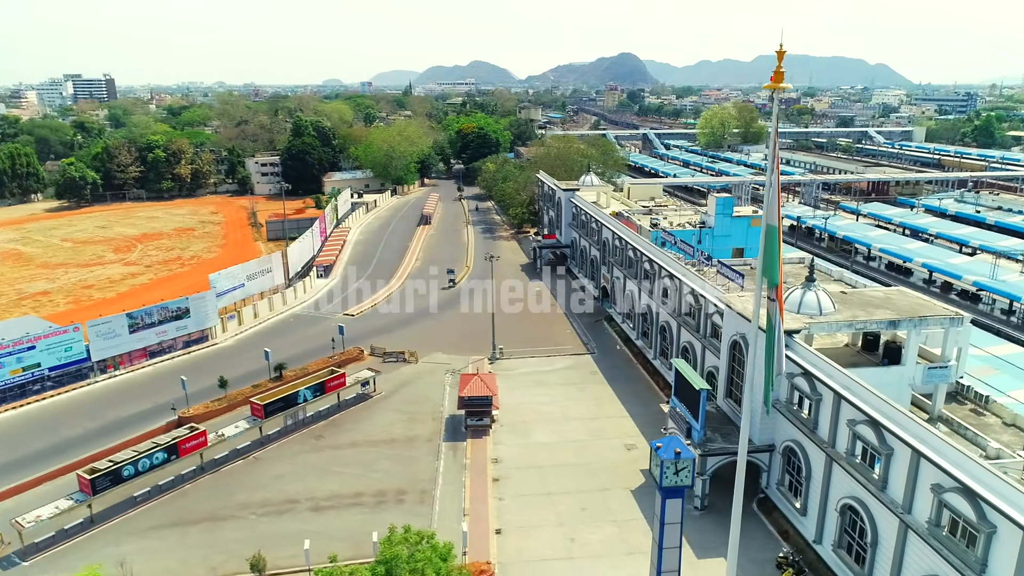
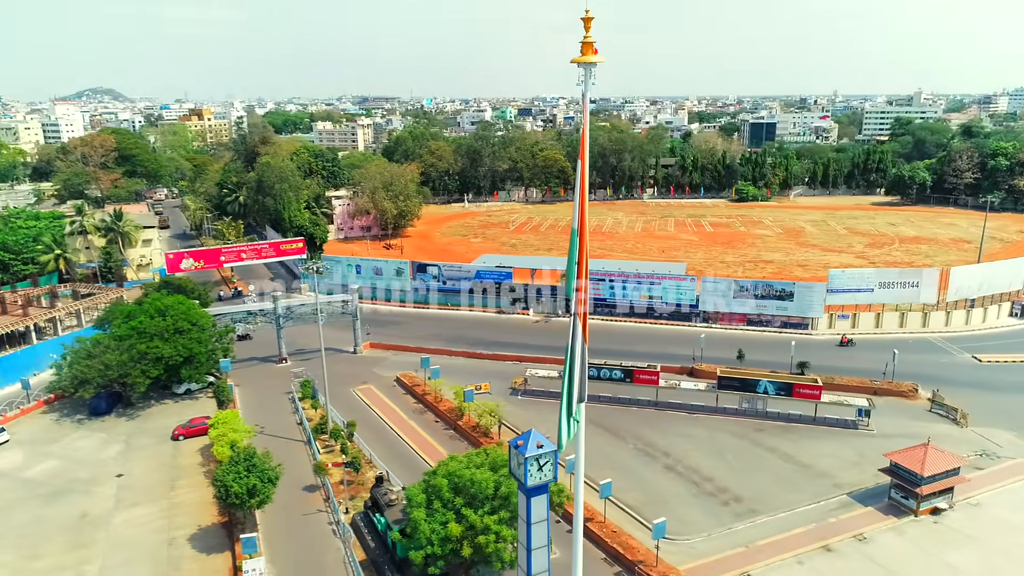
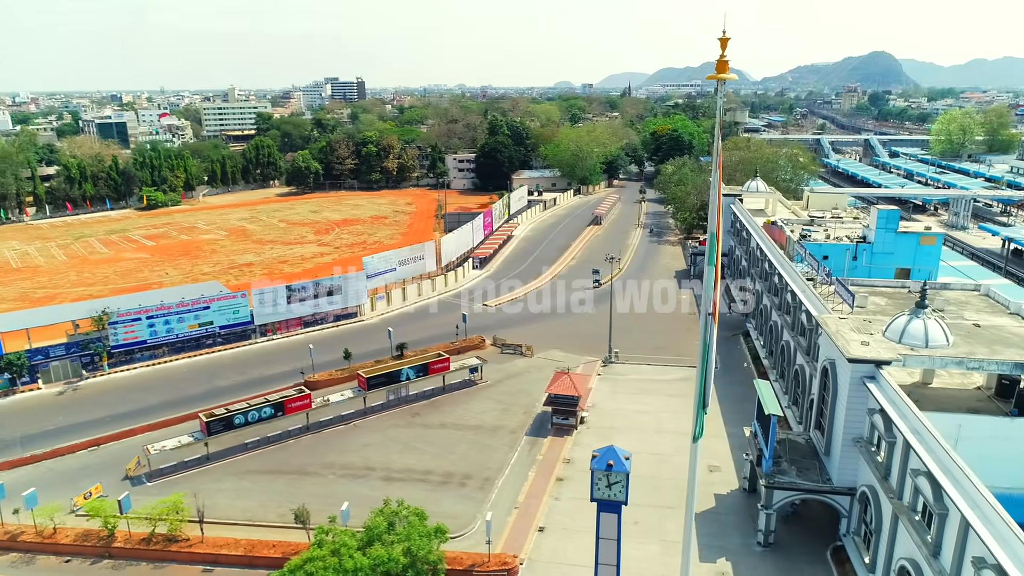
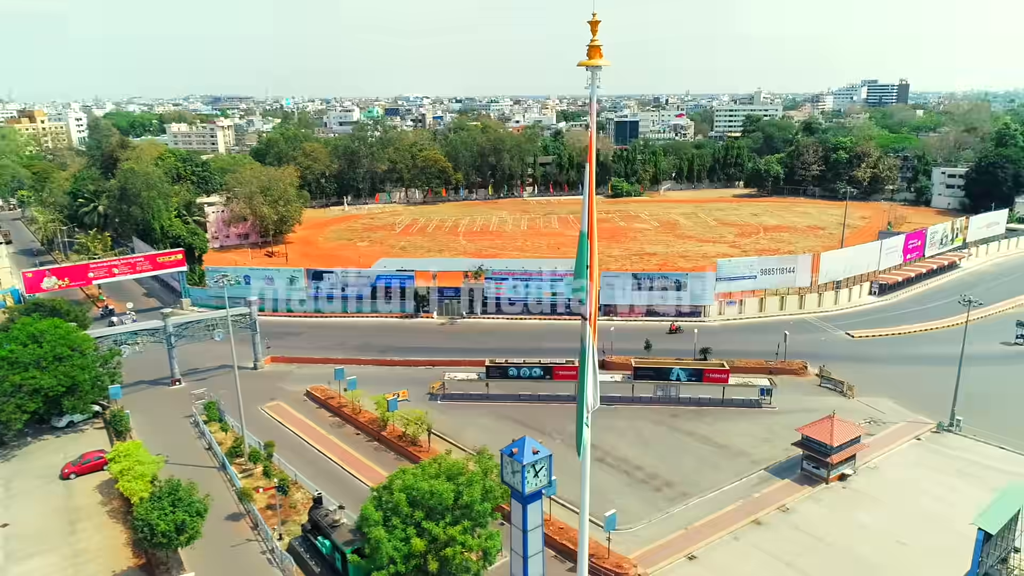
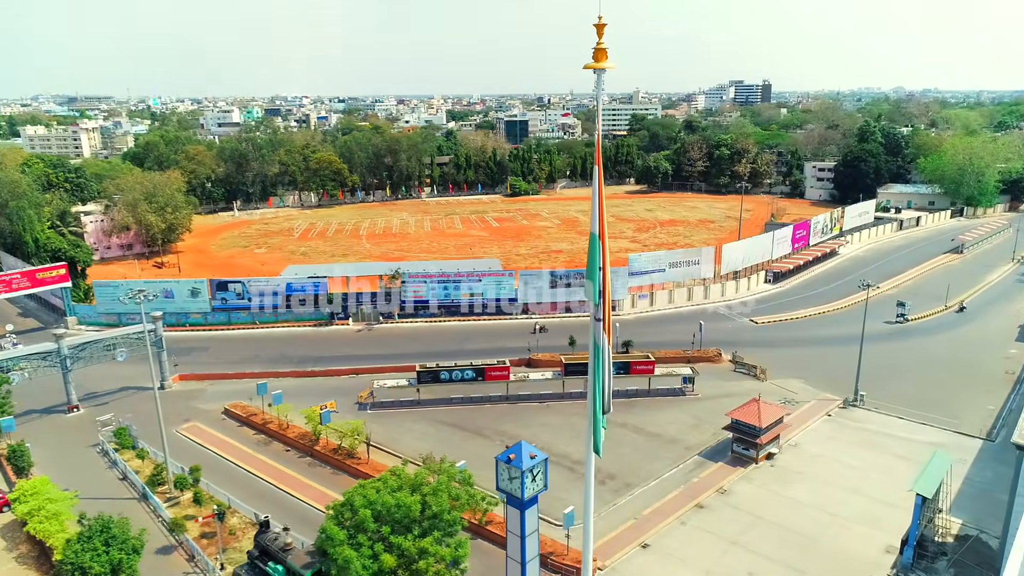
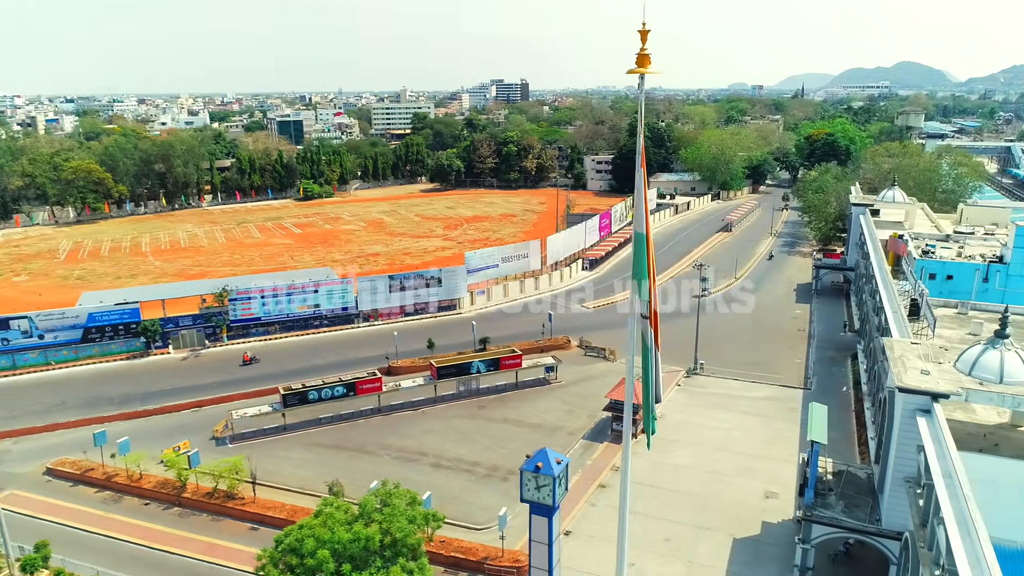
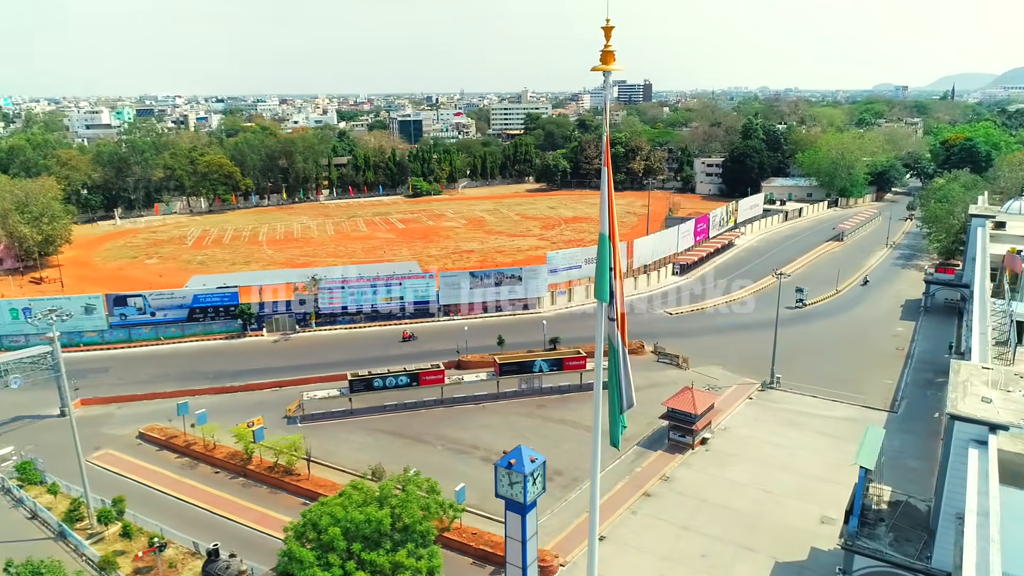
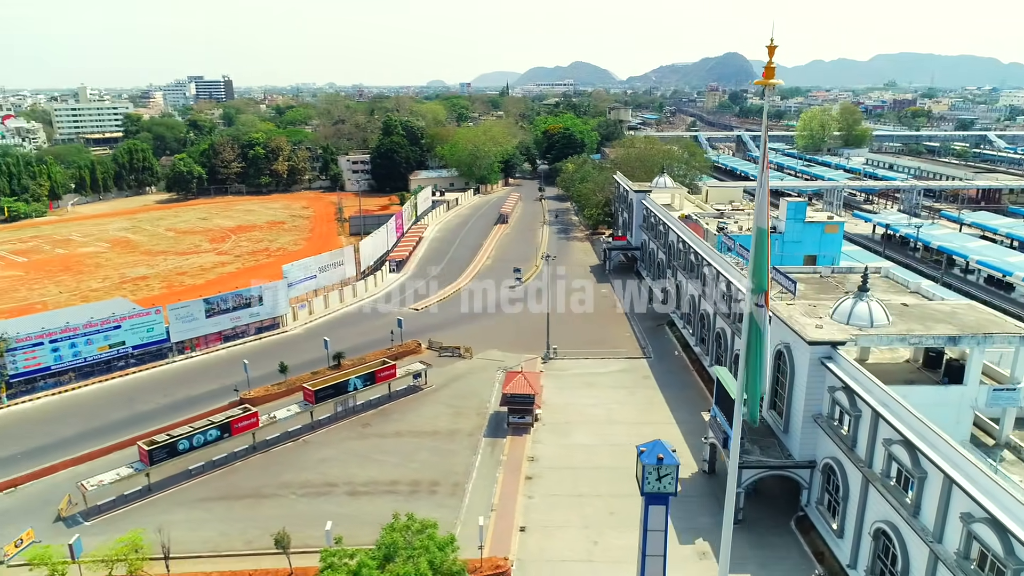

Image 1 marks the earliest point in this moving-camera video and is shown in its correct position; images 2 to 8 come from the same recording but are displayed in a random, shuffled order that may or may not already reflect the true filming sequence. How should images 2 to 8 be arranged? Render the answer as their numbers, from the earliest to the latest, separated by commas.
8, 3, 6, 7, 5, 4, 2
